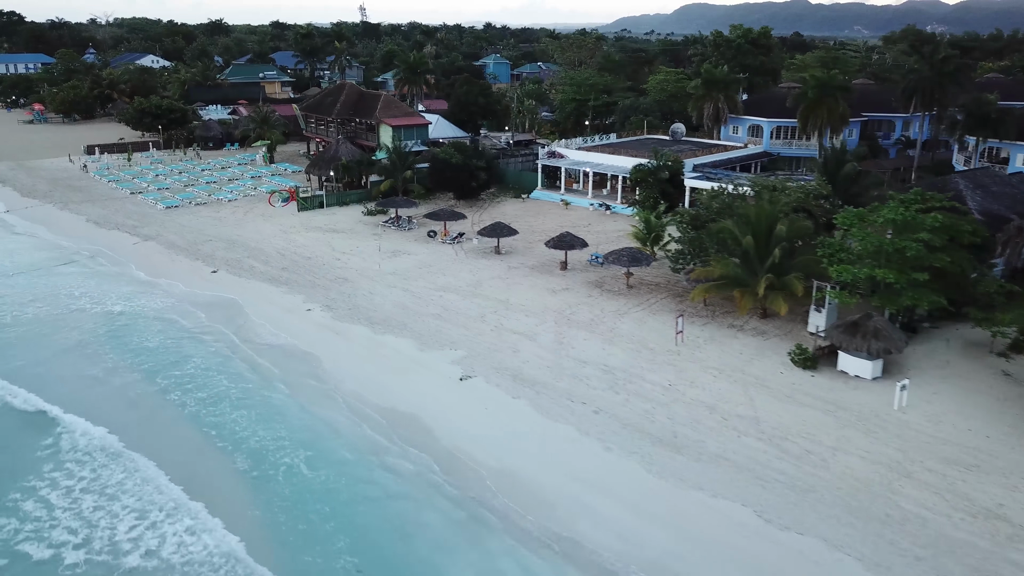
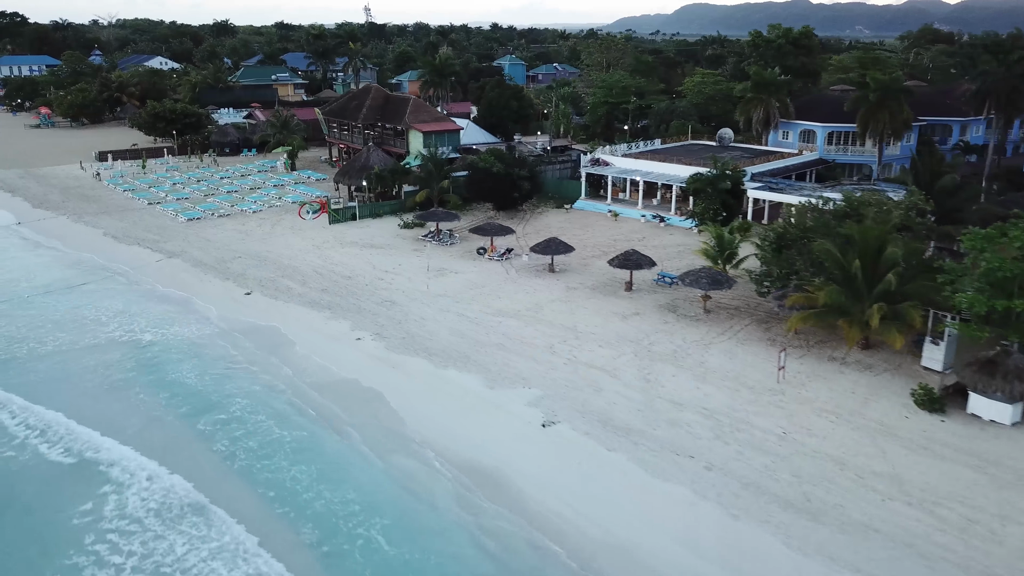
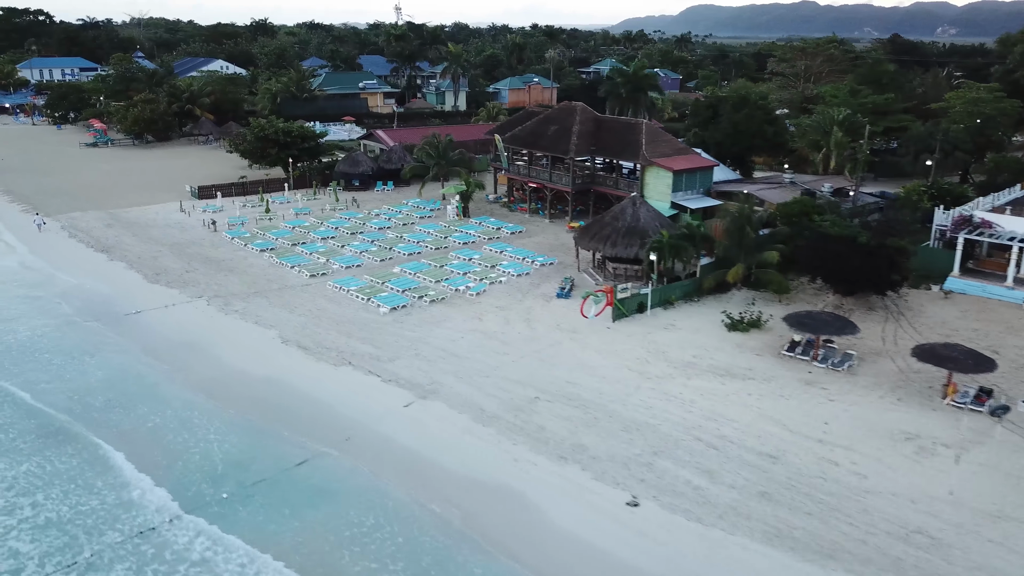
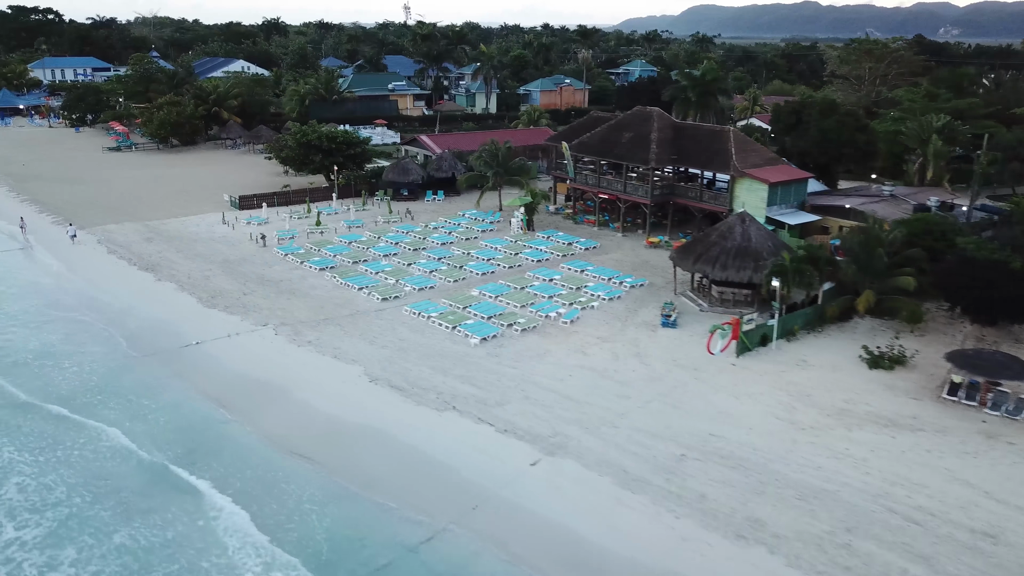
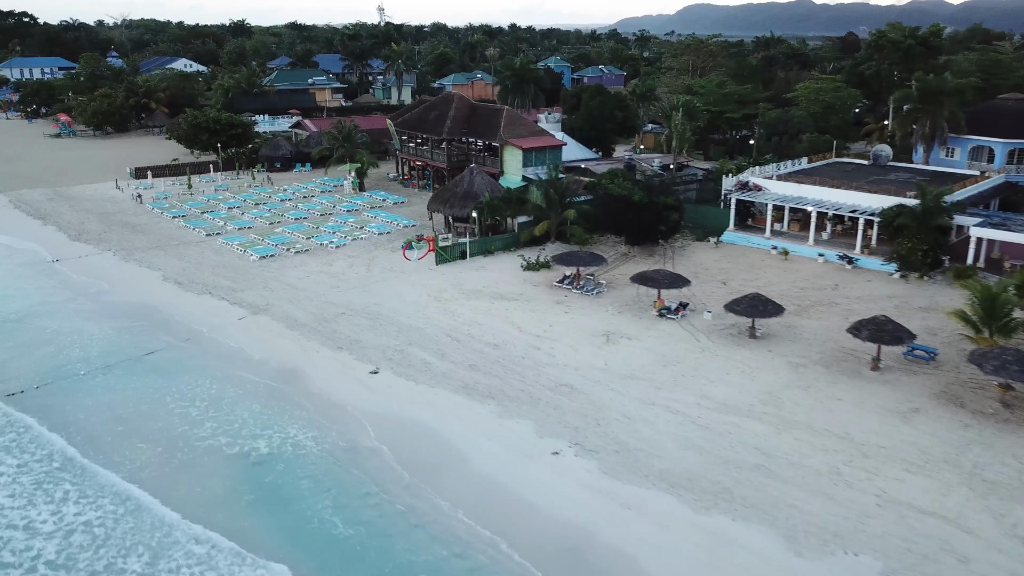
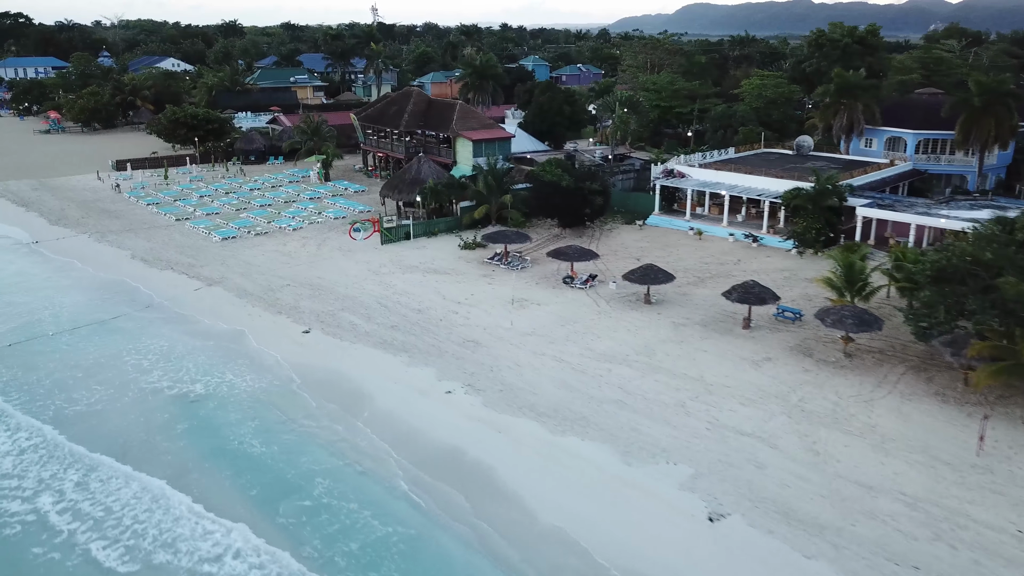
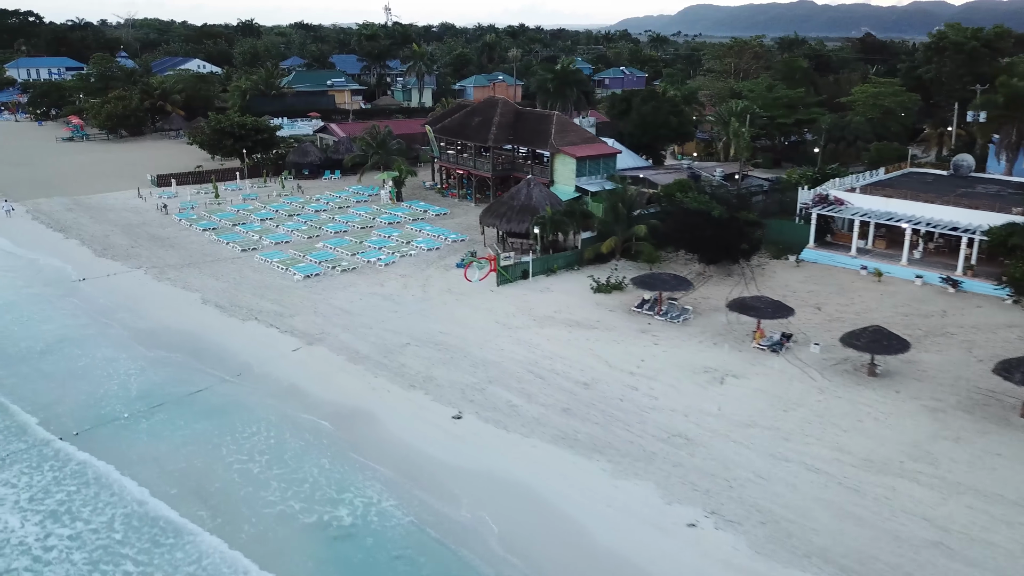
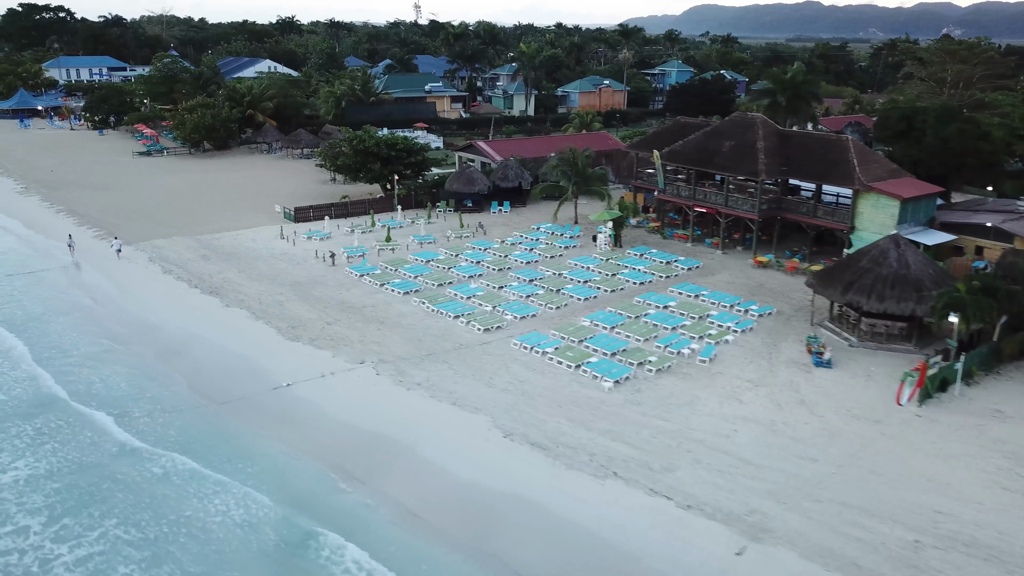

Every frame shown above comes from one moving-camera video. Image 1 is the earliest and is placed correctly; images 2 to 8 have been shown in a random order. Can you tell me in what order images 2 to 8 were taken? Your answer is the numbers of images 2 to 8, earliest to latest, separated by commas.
2, 6, 5, 7, 3, 4, 8
